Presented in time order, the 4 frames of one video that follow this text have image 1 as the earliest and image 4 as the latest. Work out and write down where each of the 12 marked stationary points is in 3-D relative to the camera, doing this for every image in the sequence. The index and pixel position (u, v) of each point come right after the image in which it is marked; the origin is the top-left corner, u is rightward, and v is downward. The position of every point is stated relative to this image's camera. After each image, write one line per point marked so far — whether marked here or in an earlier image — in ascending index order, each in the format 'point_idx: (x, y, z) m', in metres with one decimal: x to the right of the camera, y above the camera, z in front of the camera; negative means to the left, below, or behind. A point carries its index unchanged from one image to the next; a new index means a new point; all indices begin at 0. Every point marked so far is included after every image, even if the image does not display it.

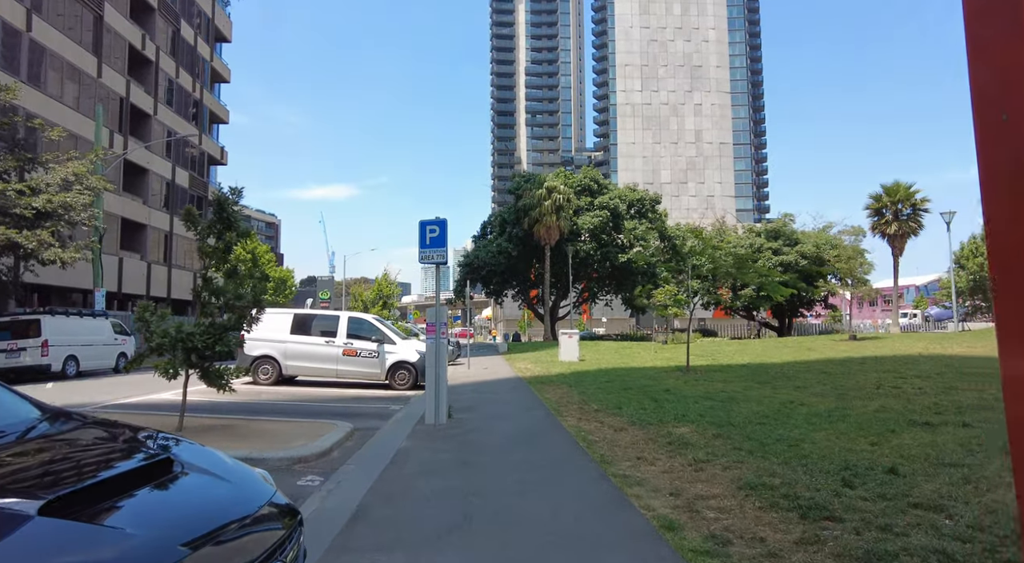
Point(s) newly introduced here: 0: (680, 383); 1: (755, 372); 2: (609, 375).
0: (+3.5, -2.1, +12.7) m
1: (+5.9, -2.2, +14.8) m
2: (+2.4, -2.4, +15.4) m
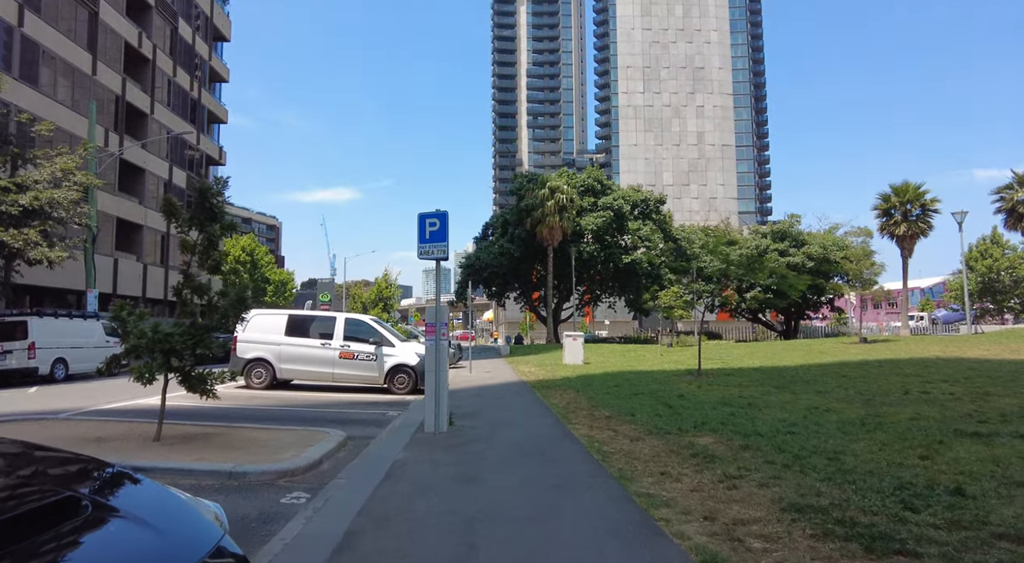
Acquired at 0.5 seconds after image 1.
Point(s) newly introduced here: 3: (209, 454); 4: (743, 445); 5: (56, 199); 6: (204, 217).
0: (+3.6, -2.1, +12.0) m
1: (+6.0, -2.2, +14.2) m
2: (+2.5, -2.4, +14.8) m
3: (-3.2, -1.8, +6.5) m
4: (+2.4, -1.7, +6.3) m
5: (-12.6, +2.3, +16.9) m
6: (-3.7, +0.8, +7.3) m
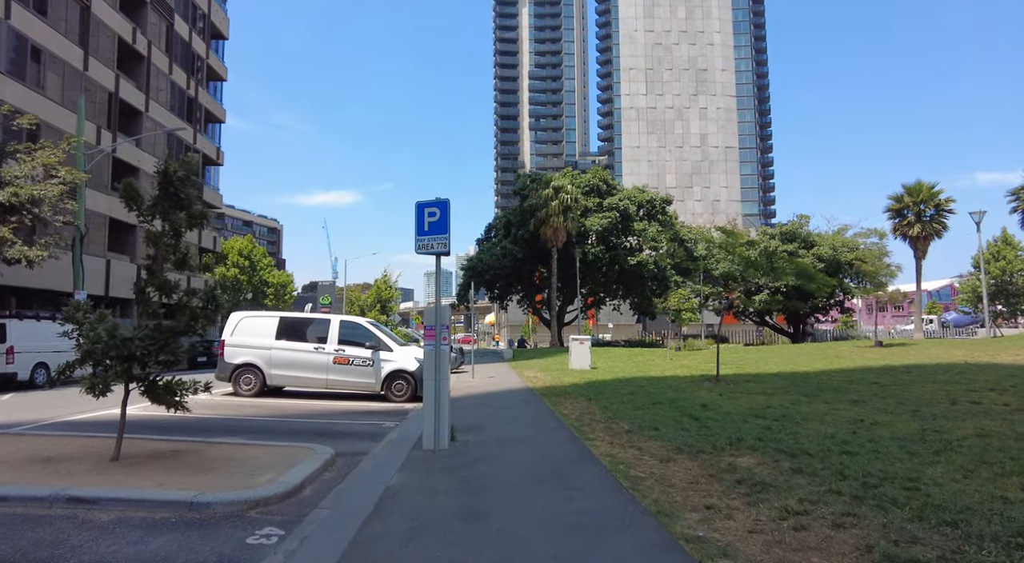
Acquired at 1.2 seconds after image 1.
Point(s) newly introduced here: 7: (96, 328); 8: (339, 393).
0: (+3.7, -2.1, +11.1) m
1: (+6.1, -2.2, +13.3) m
2: (+2.7, -2.4, +13.9) m
3: (-3.1, -1.8, +5.5) m
4: (+2.5, -1.7, +5.4) m
5: (-12.4, +2.3, +16.0) m
6: (-3.6, +0.8, +6.4) m
7: (-4.1, -0.5, +6.0) m
8: (-4.1, -2.6, +14.4) m
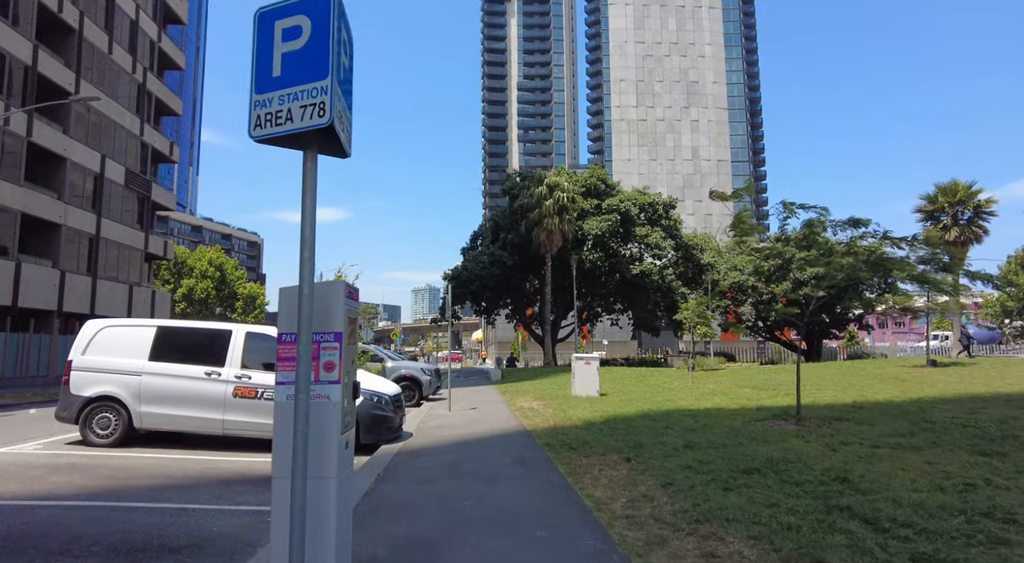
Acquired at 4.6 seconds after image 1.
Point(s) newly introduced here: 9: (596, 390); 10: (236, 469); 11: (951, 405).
0: (+3.6, -1.9, +6.7) m
1: (+6.0, -2.1, +9.0) m
2: (+2.5, -2.3, +9.5) m
3: (-3.1, -1.4, +1.1) m
4: (+2.5, -1.3, +1.0) m
5: (-12.6, +2.3, +11.4) m
6: (-3.6, +1.1, +2.0) m
7: (-4.1, -0.1, +1.5) m
8: (-4.3, -2.5, +9.9) m
9: (+2.3, -3.0, +16.8) m
10: (-3.5, -2.4, +7.9) m
11: (+8.2, -2.3, +11.3) m
